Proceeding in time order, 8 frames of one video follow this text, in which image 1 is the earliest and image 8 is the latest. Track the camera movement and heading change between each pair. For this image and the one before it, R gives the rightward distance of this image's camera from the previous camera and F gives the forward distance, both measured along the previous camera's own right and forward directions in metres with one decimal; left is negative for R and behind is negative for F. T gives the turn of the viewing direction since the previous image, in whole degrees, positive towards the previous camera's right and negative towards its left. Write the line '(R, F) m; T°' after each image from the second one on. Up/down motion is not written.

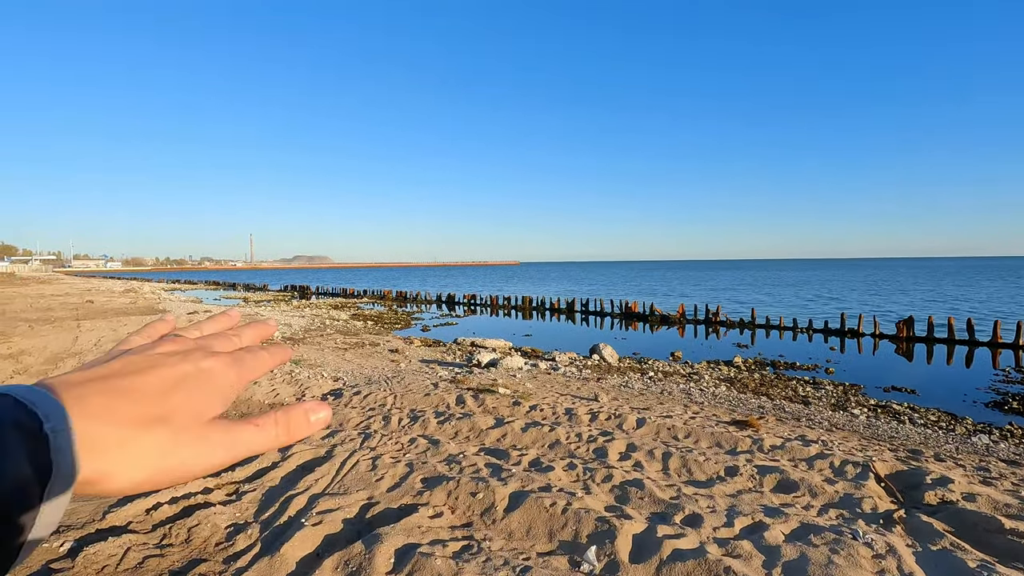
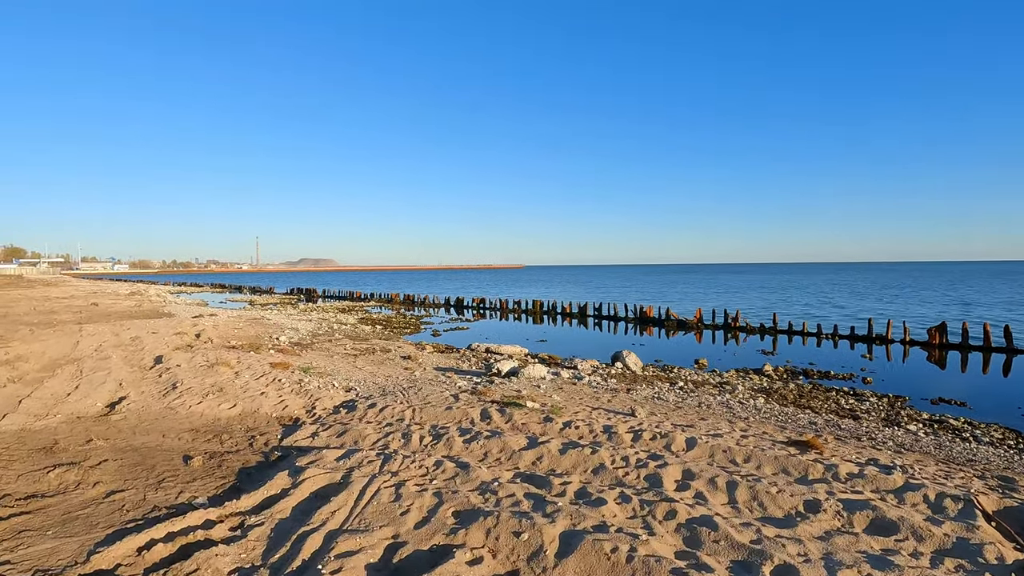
(-0.4, +0.8) m; -1°
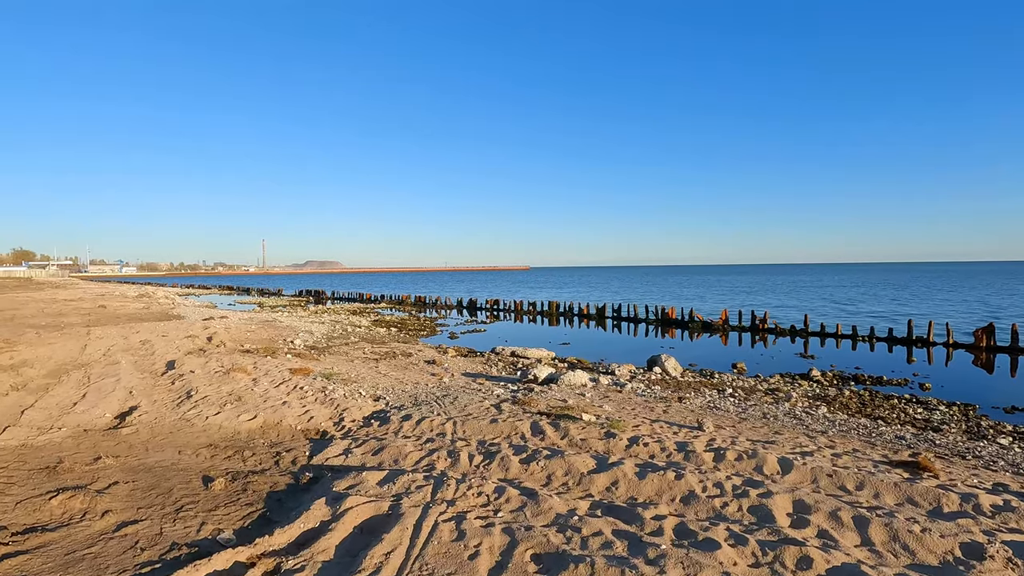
(-0.7, +0.9) m; -1°
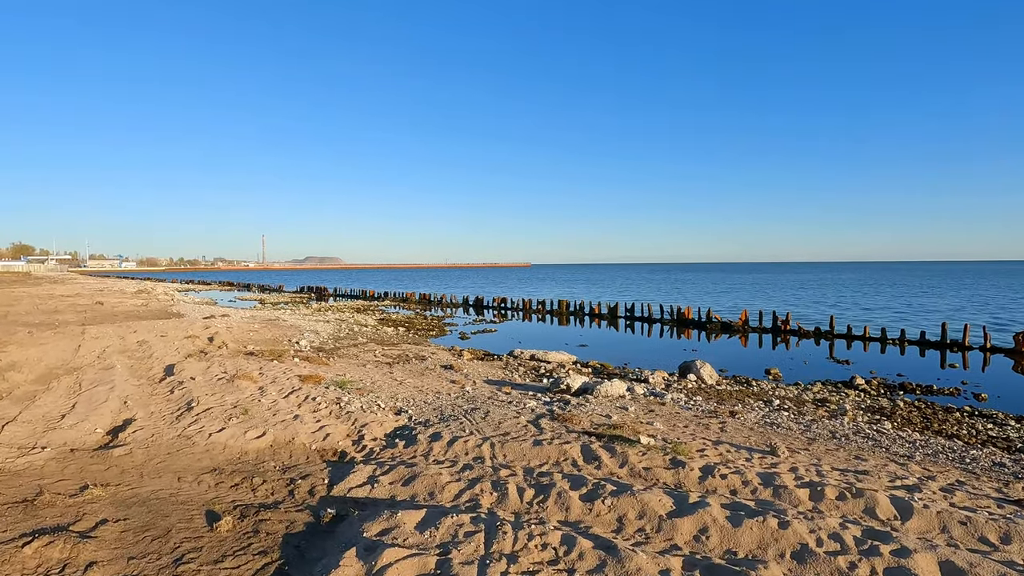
(-0.7, +1.1) m; 0°
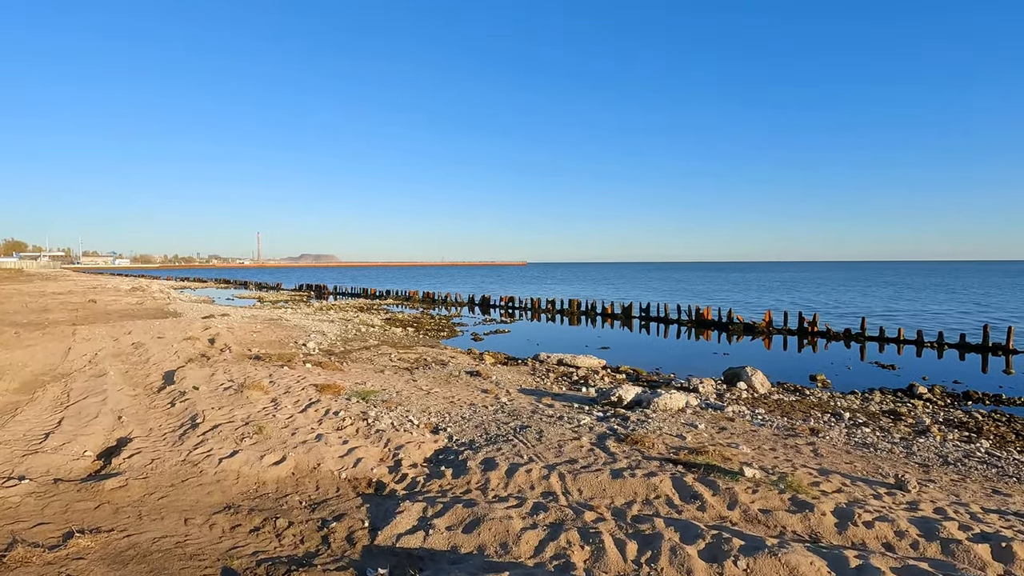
(-0.9, +1.3) m; 0°
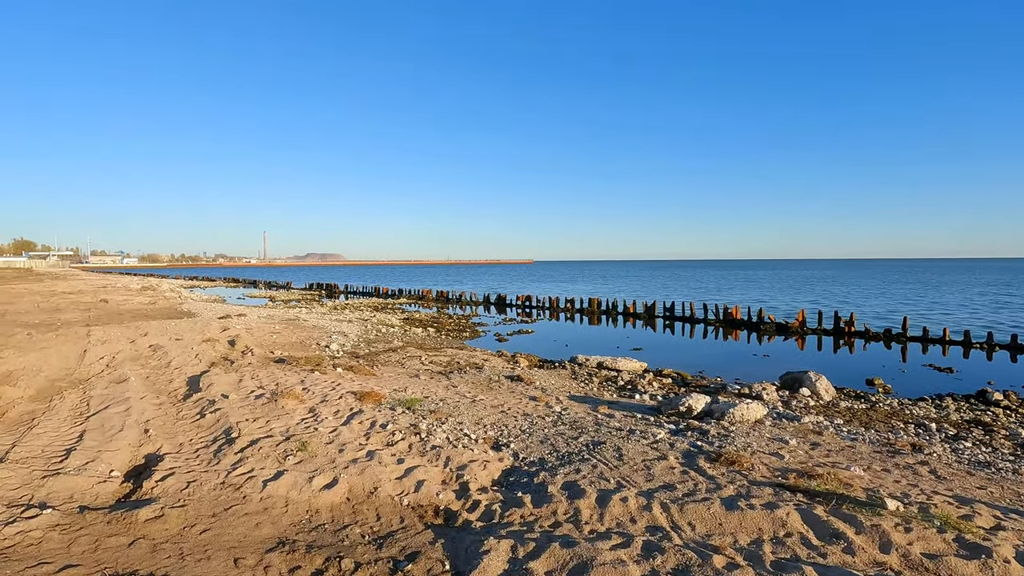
(-0.9, +0.9) m; -1°
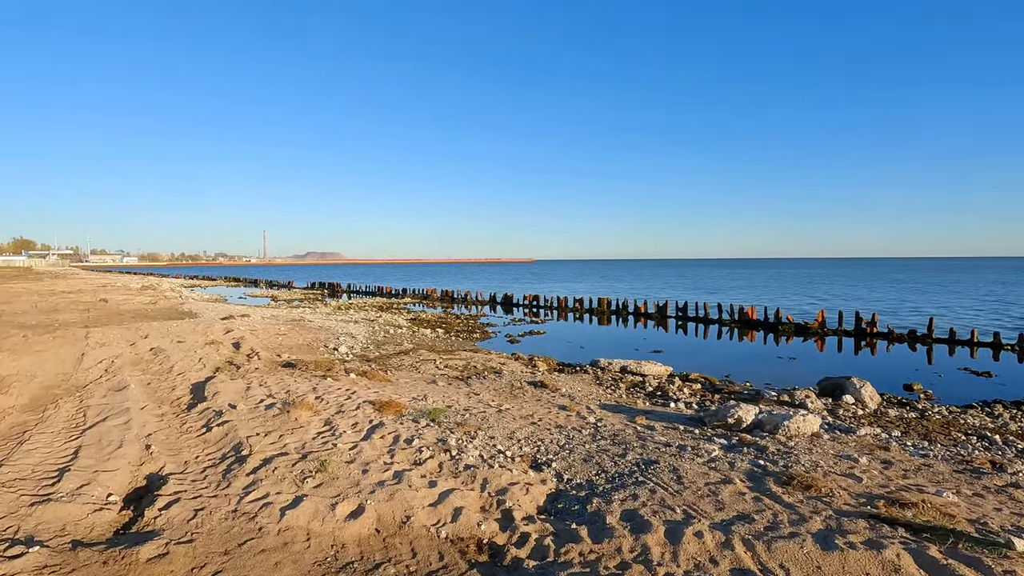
(-0.5, +0.7) m; 0°
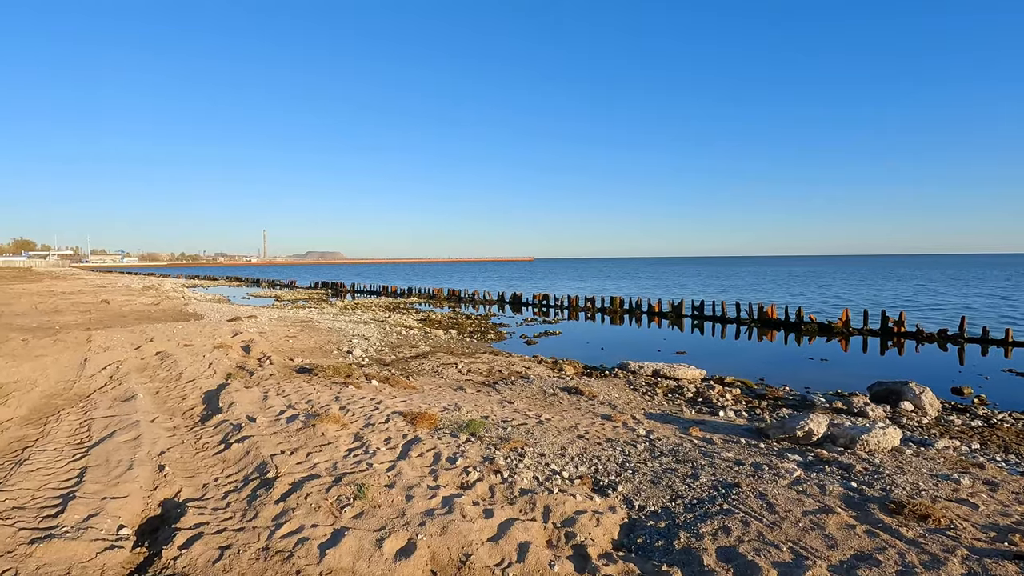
(-0.7, +0.8) m; 0°
